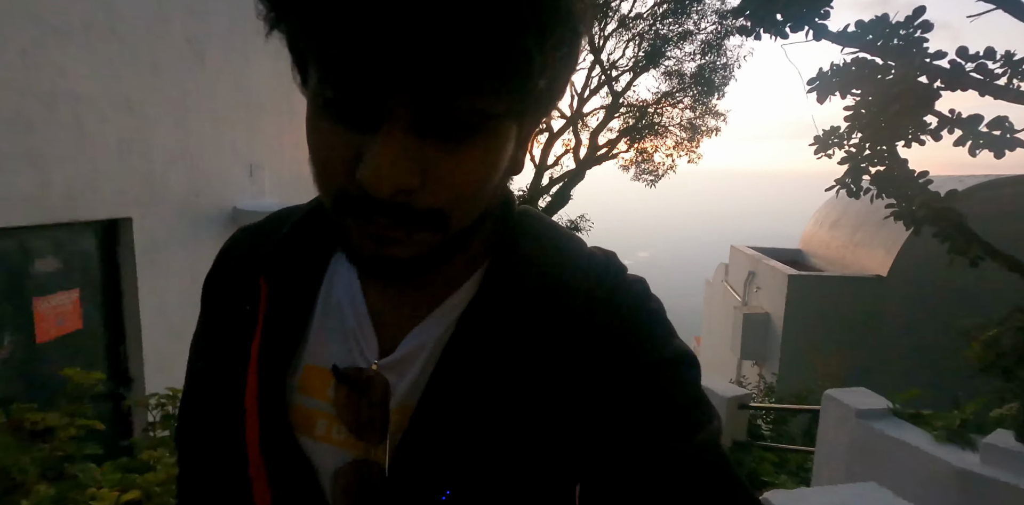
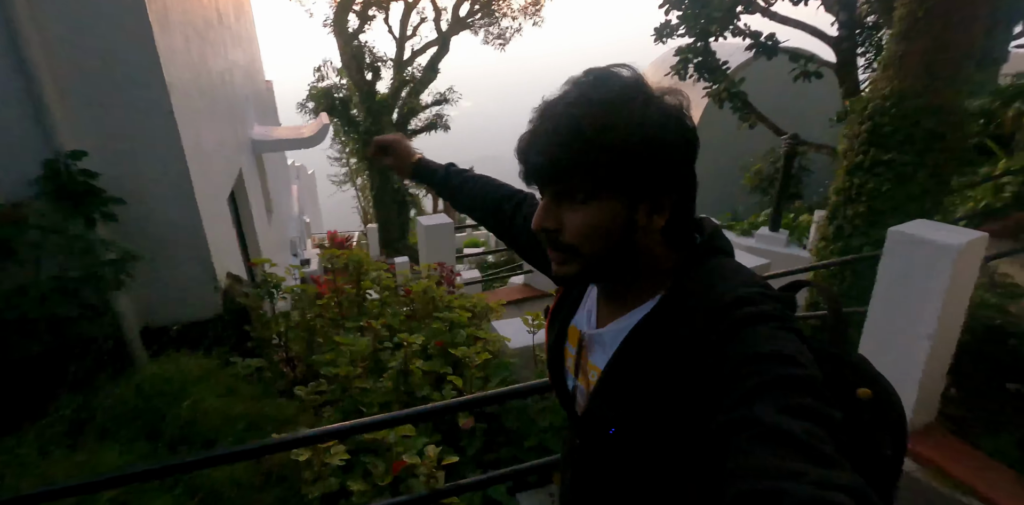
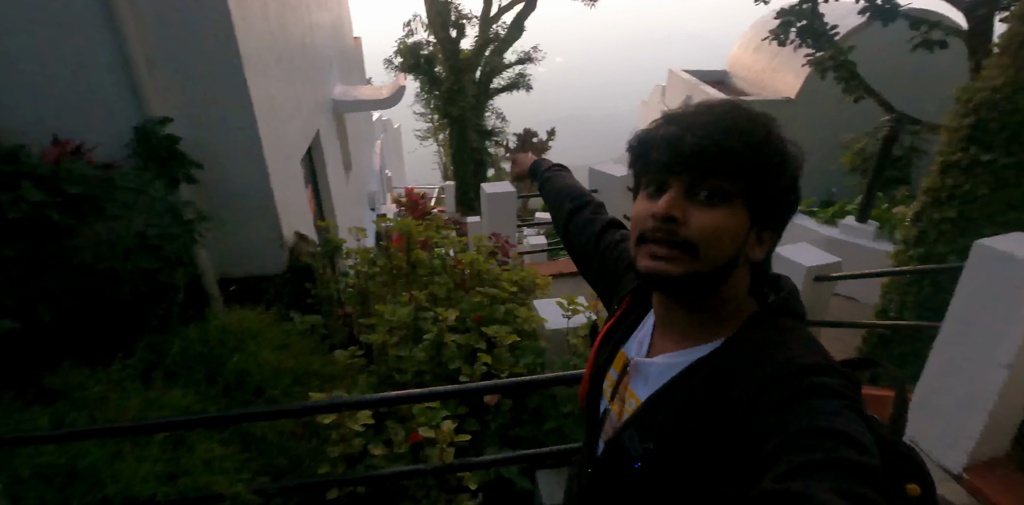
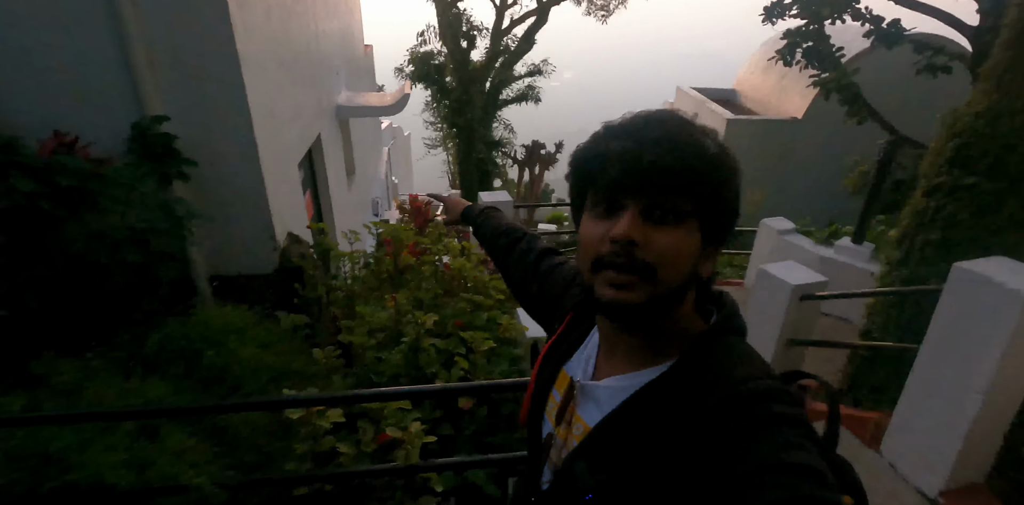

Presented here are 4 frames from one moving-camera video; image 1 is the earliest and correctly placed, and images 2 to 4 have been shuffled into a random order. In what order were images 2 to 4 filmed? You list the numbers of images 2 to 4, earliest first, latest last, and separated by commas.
4, 3, 2
